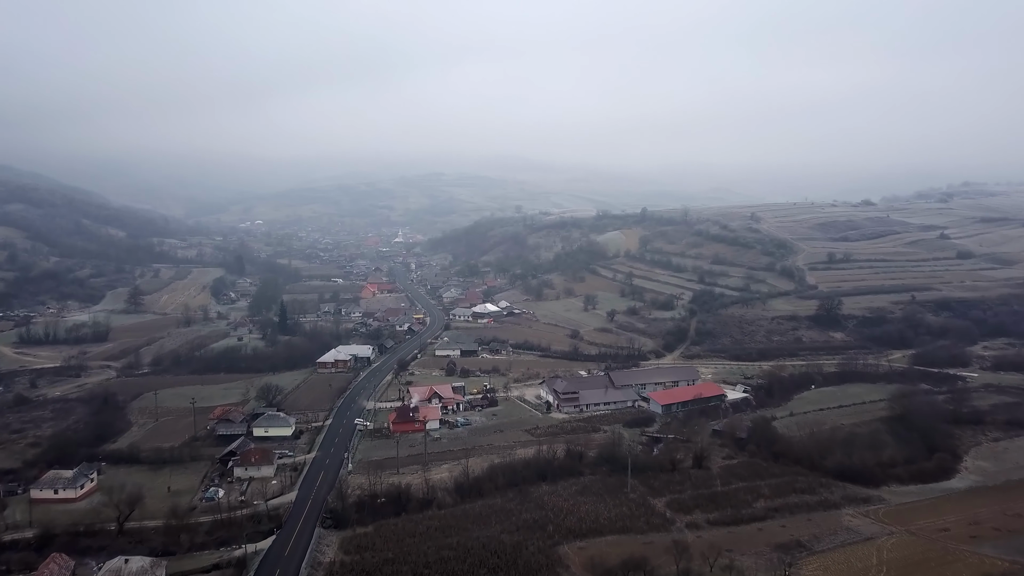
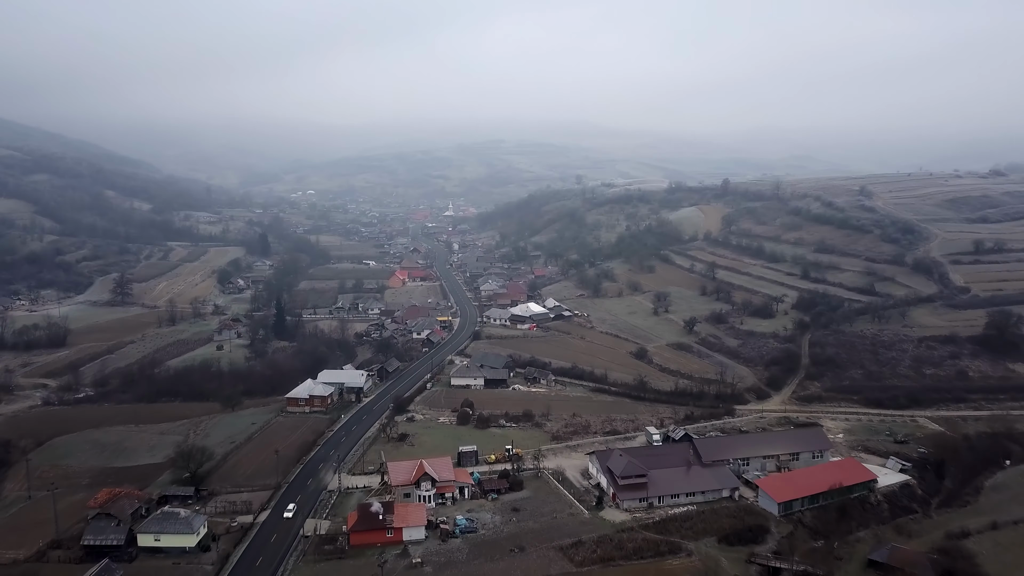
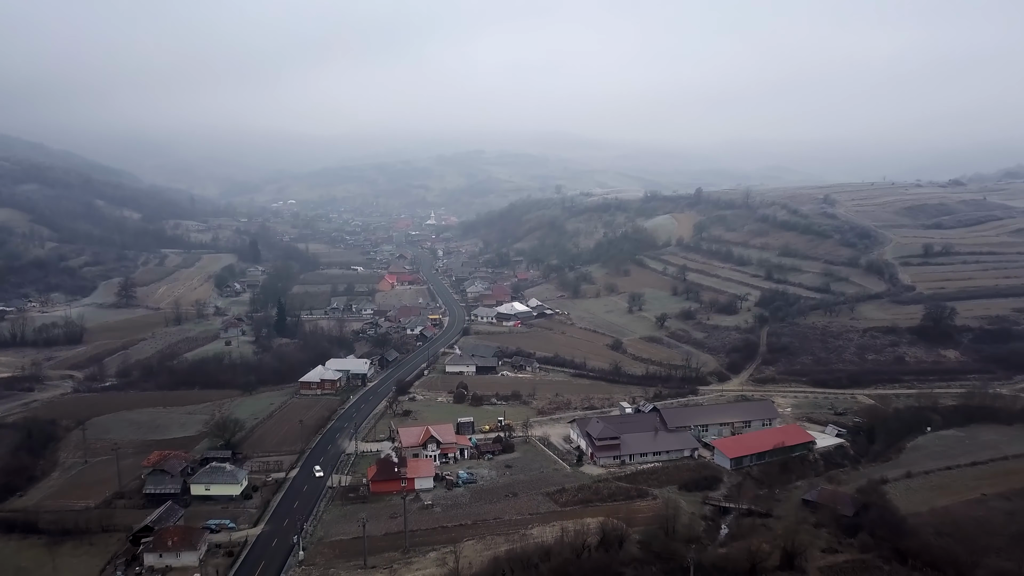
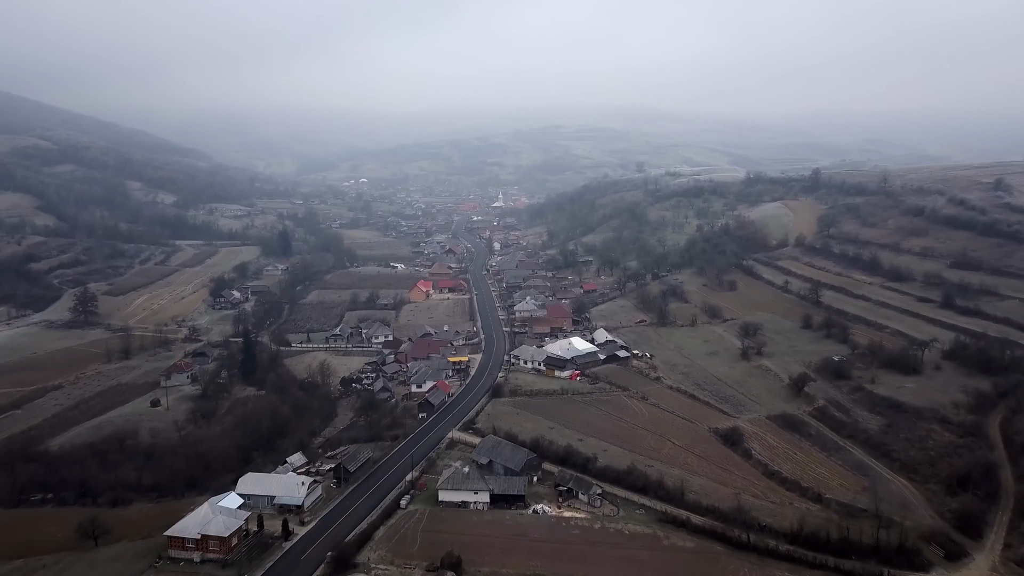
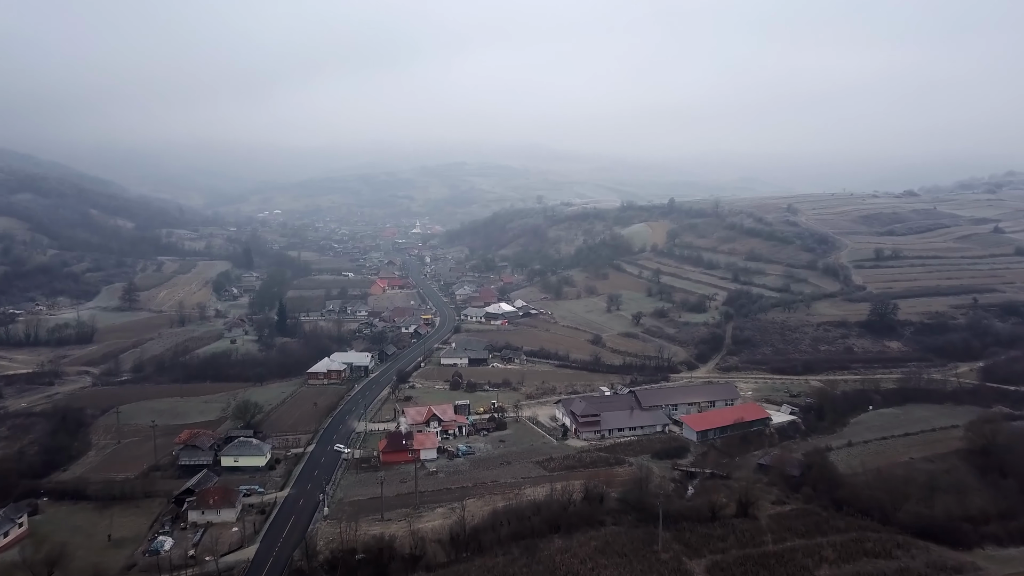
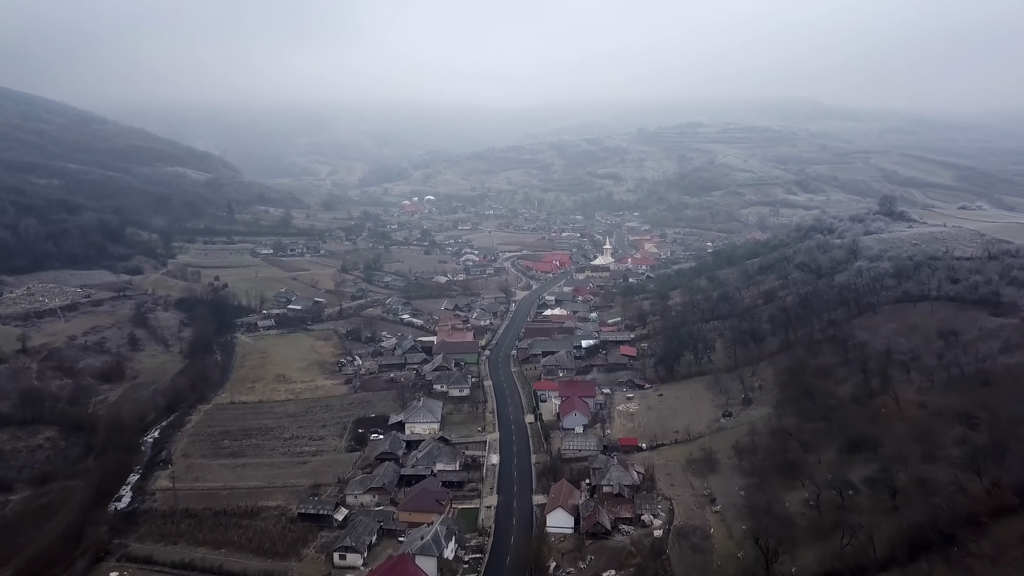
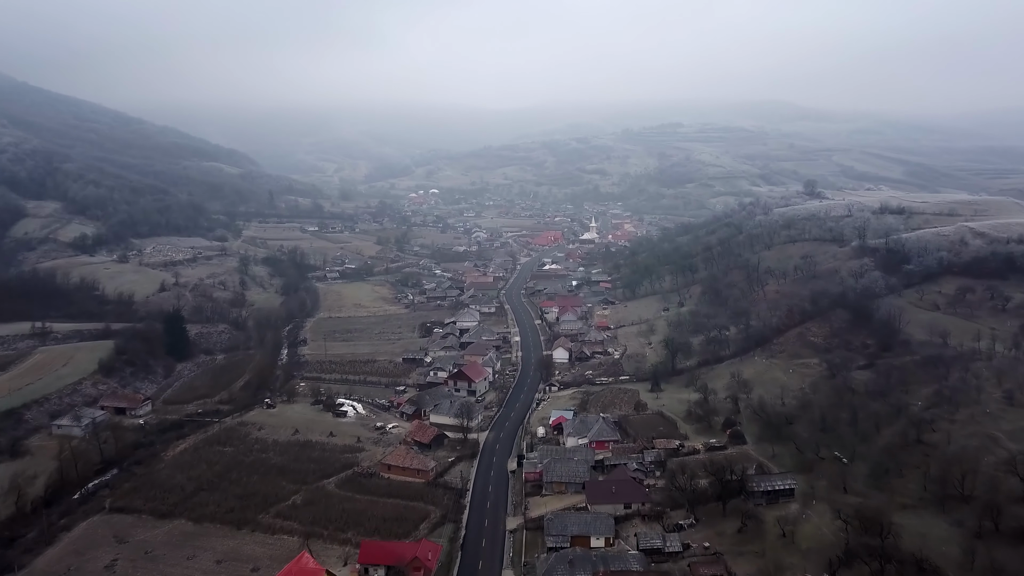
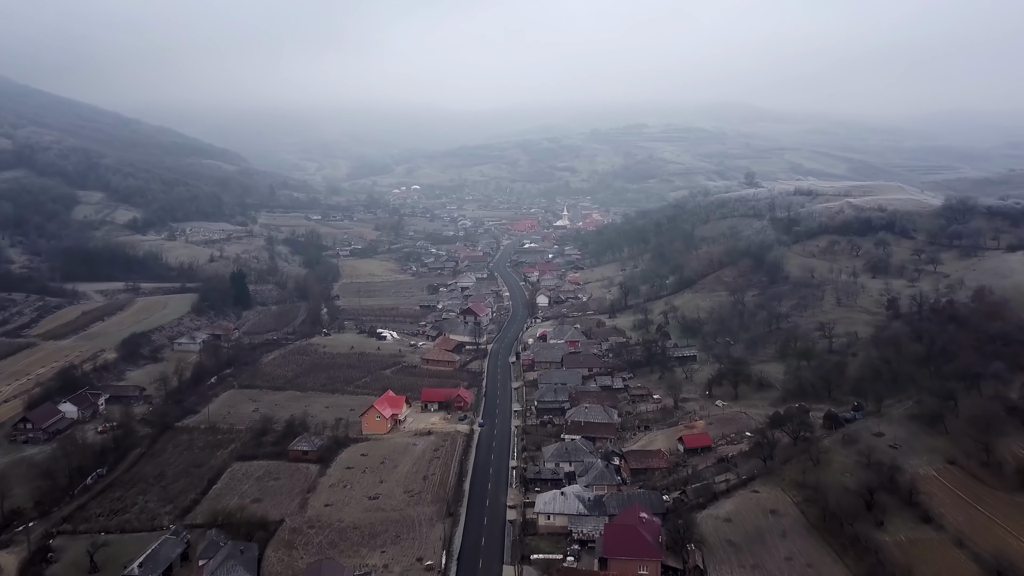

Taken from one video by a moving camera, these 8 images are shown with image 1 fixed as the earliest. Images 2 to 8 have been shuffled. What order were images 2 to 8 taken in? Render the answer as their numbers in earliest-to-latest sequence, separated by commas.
5, 3, 2, 4, 8, 7, 6
